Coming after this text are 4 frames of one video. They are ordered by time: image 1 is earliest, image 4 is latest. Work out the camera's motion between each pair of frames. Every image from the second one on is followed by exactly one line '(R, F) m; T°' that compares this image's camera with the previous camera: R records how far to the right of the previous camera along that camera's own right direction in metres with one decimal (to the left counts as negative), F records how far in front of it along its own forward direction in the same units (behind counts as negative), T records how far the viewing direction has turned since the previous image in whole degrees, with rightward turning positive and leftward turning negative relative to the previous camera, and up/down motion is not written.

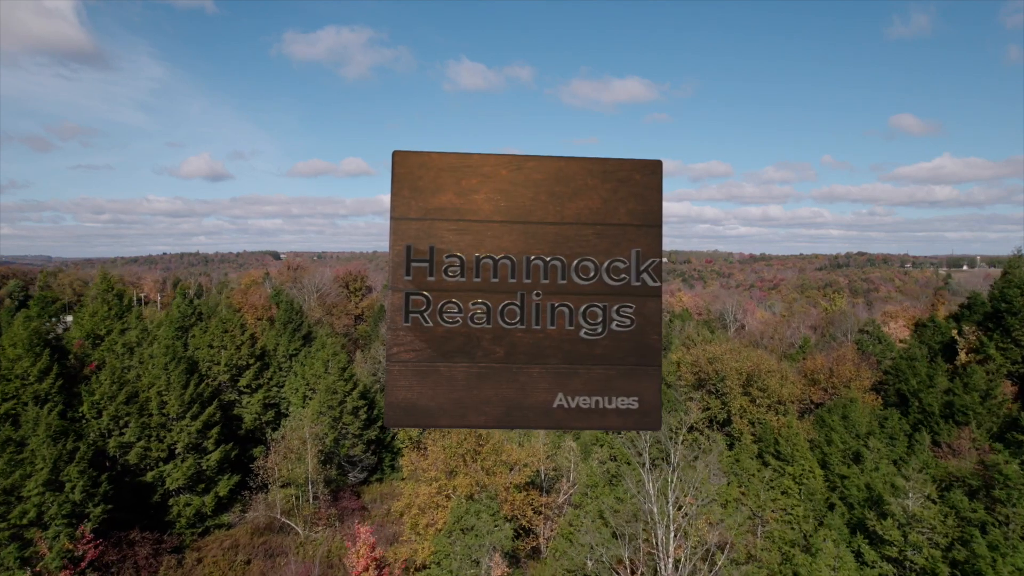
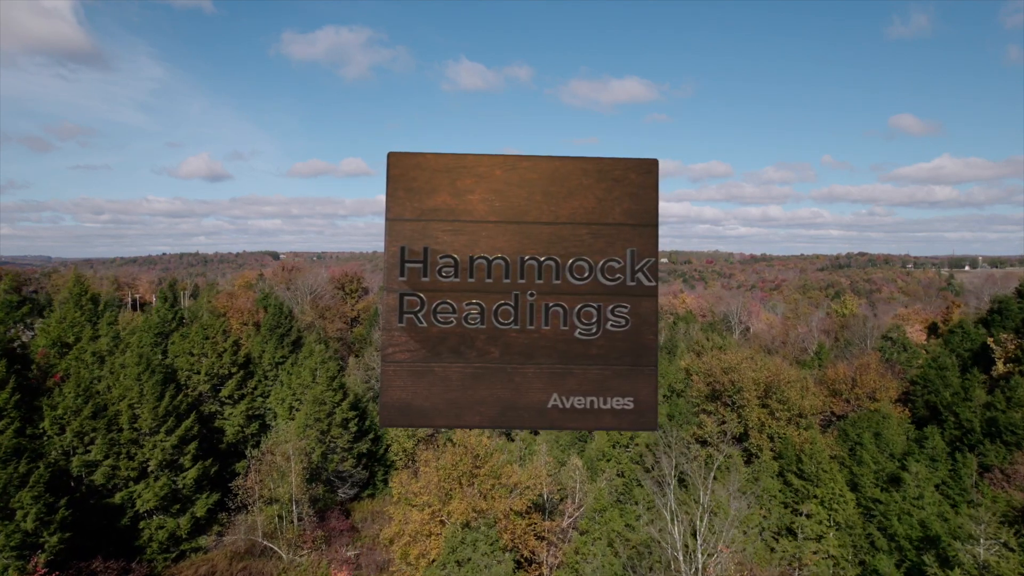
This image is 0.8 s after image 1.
(+0.2, +0.3) m; 0°
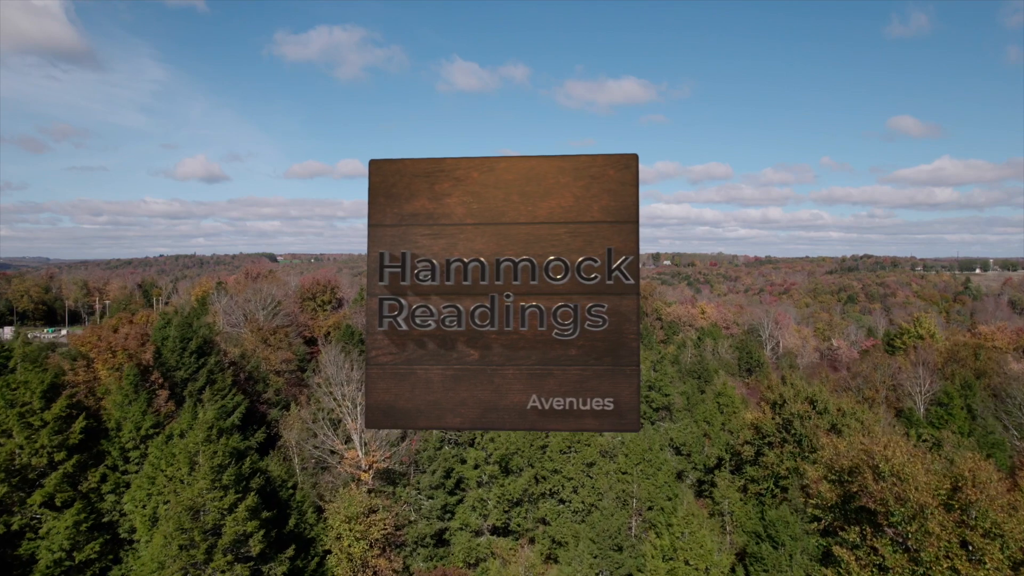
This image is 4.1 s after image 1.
(+1.0, +1.6) m; 0°
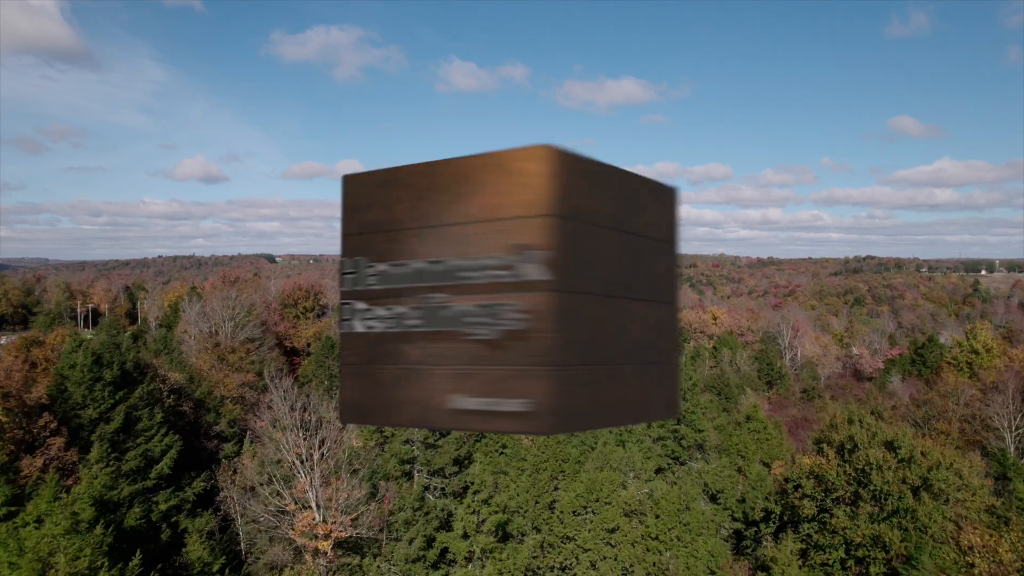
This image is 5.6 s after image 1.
(0.0, +1.4) m; 0°
